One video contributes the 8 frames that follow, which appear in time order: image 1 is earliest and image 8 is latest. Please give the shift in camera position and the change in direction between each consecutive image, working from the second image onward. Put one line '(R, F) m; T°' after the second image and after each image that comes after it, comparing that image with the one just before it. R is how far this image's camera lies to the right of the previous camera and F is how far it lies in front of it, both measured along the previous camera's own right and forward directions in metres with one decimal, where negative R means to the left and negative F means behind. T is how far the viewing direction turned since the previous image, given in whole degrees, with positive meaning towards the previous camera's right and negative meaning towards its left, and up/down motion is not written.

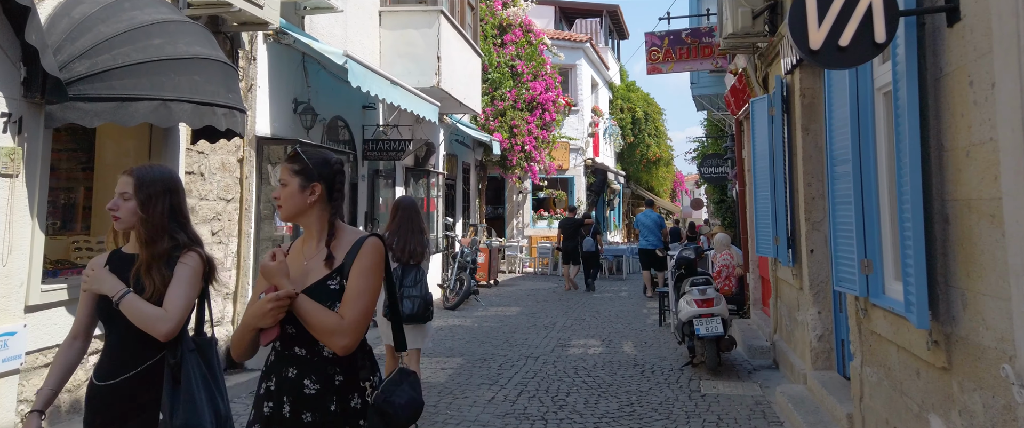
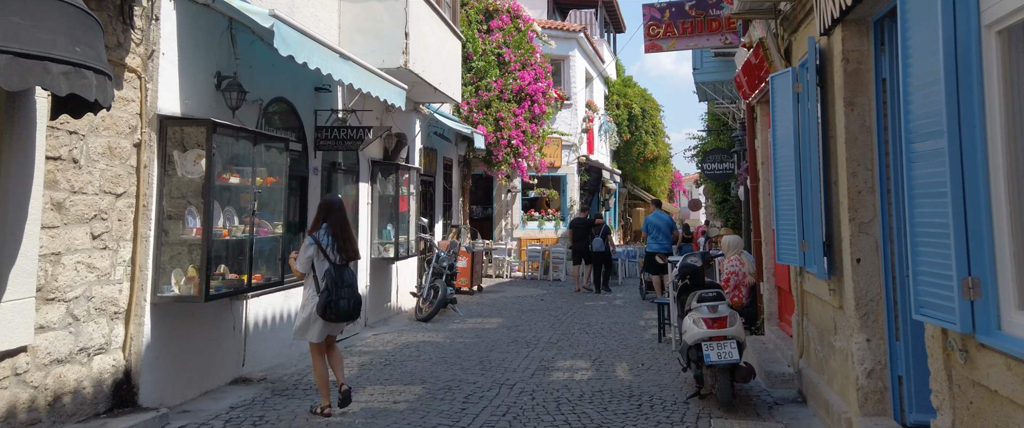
(+0.2, +1.4) m; 0°
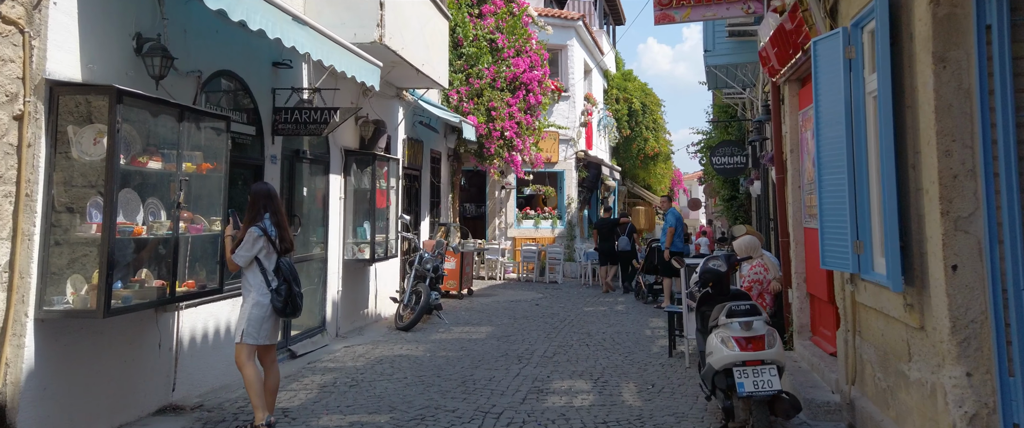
(+0.1, +1.2) m; 0°
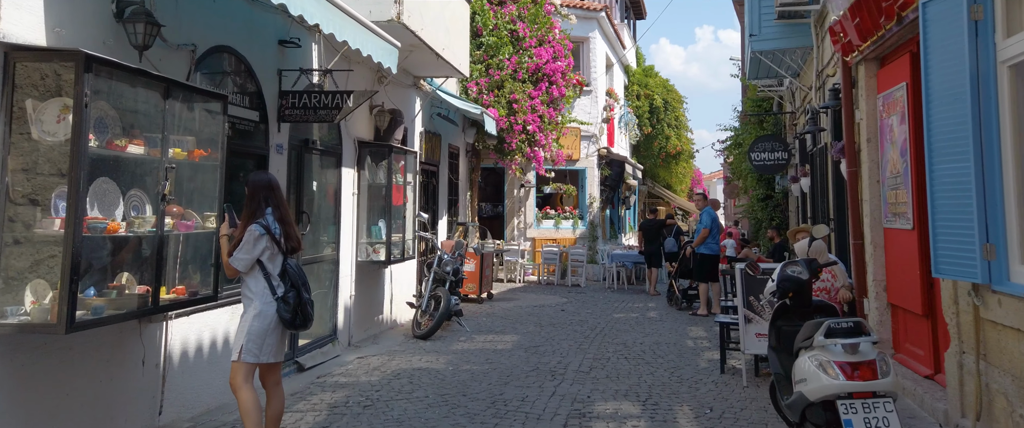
(-0.2, +0.9) m; -1°
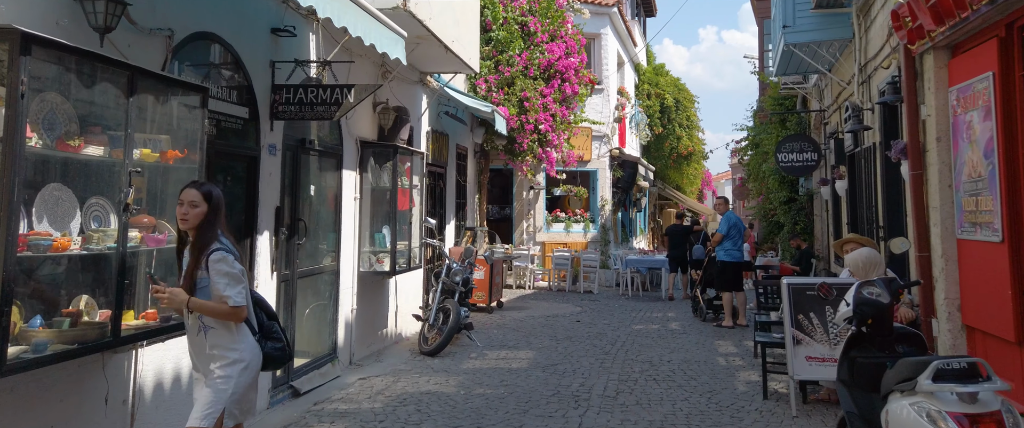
(-0.1, +0.7) m; 0°
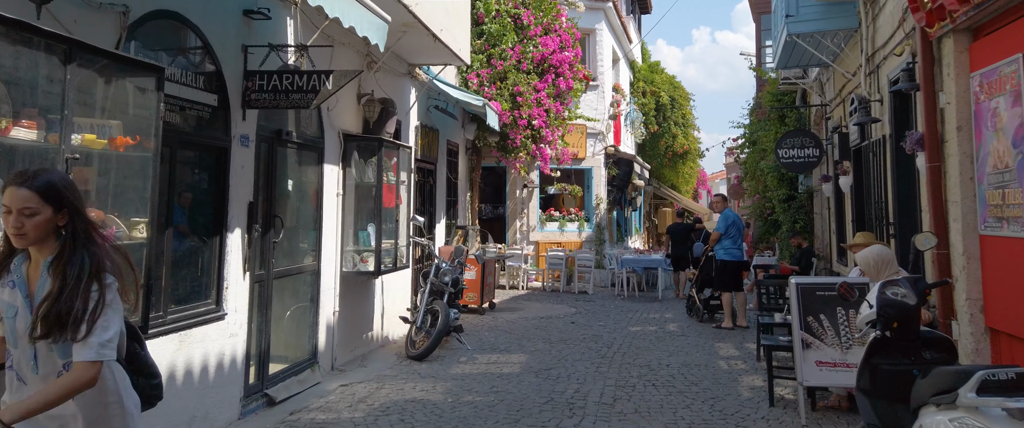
(0.0, +0.4) m; 0°
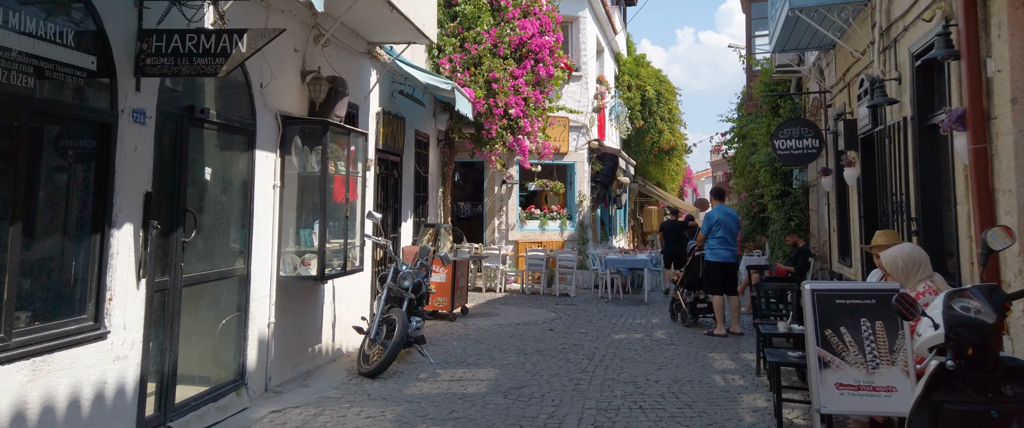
(+0.2, +1.0) m; +1°
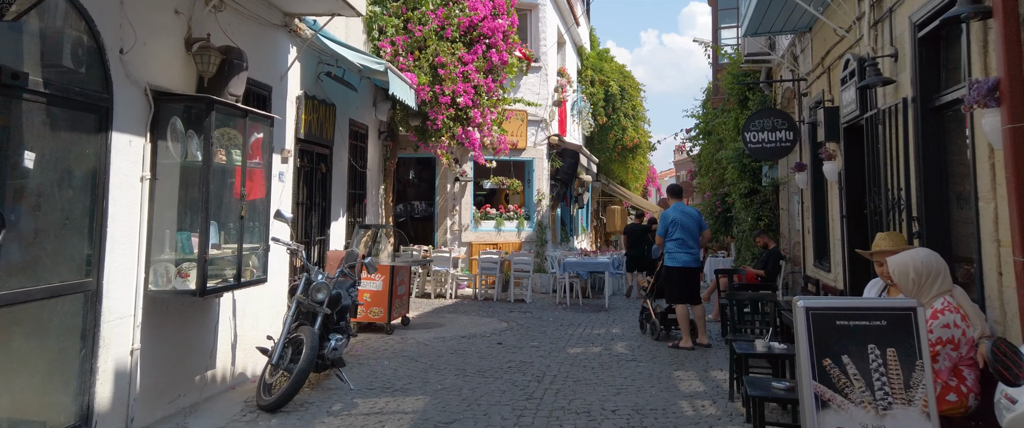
(+0.3, +1.1) m; +2°
